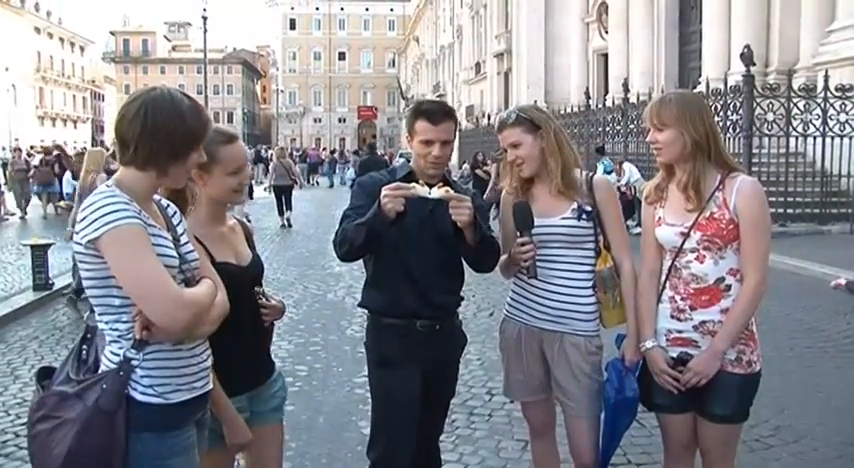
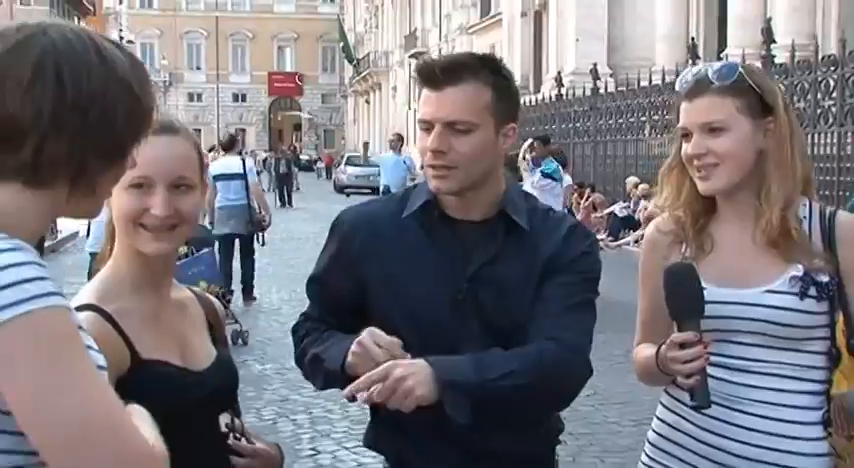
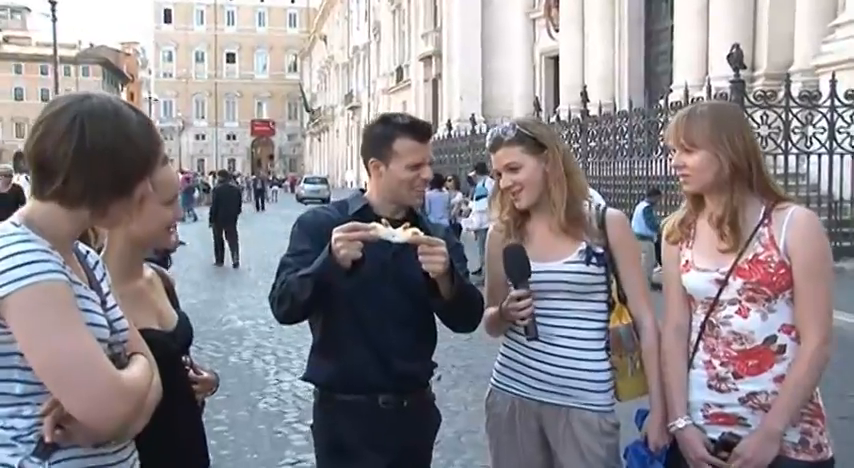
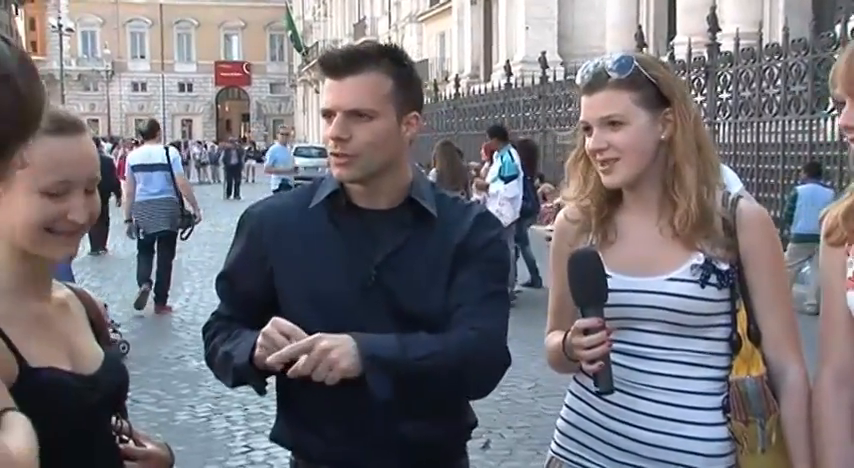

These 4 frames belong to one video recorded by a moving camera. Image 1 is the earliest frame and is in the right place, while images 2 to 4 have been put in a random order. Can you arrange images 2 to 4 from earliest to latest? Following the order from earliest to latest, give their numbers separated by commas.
3, 4, 2
